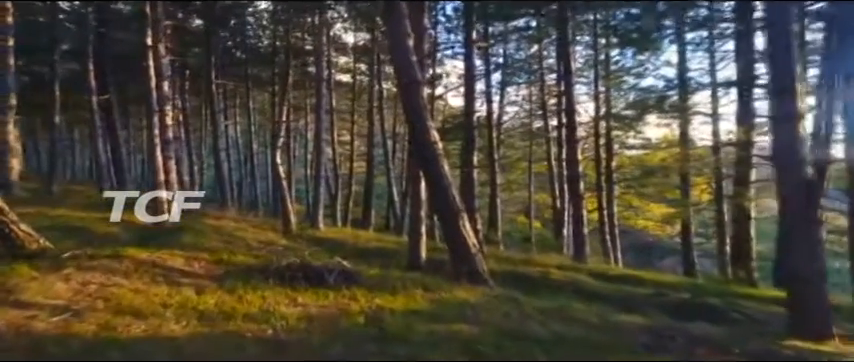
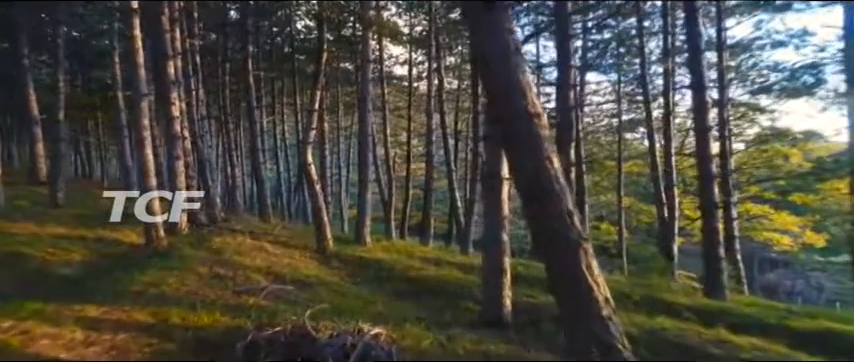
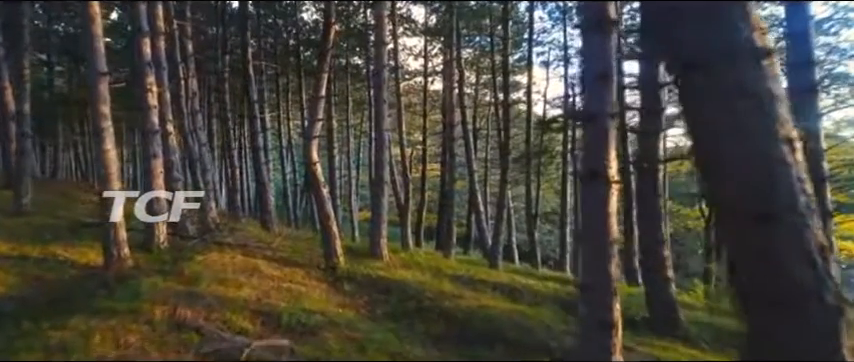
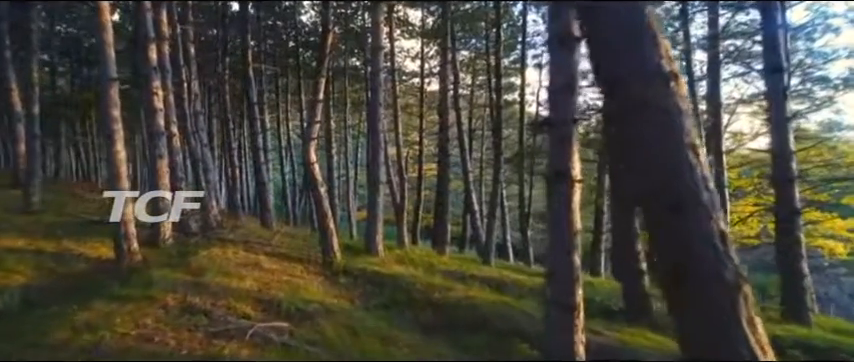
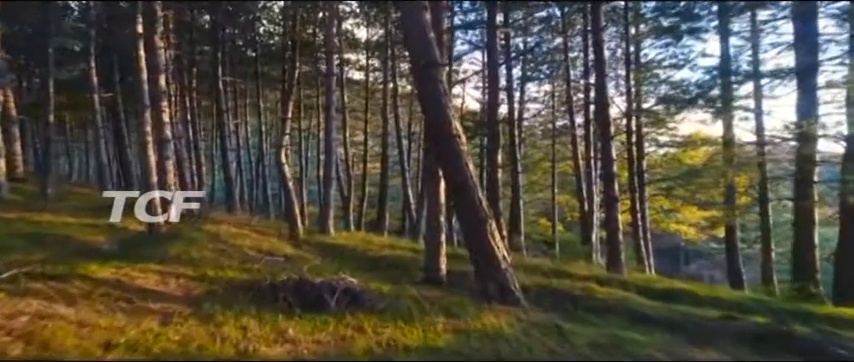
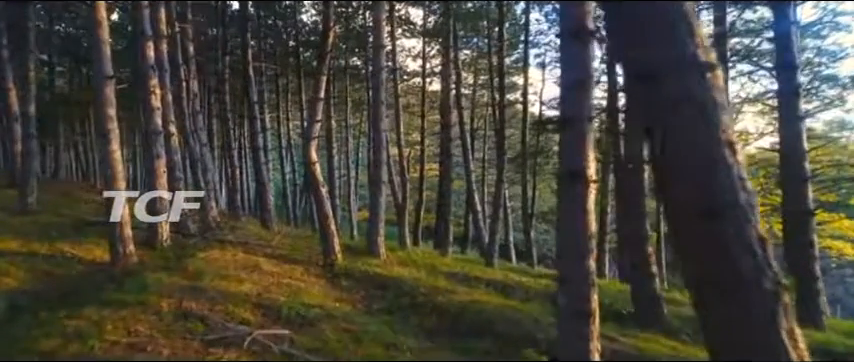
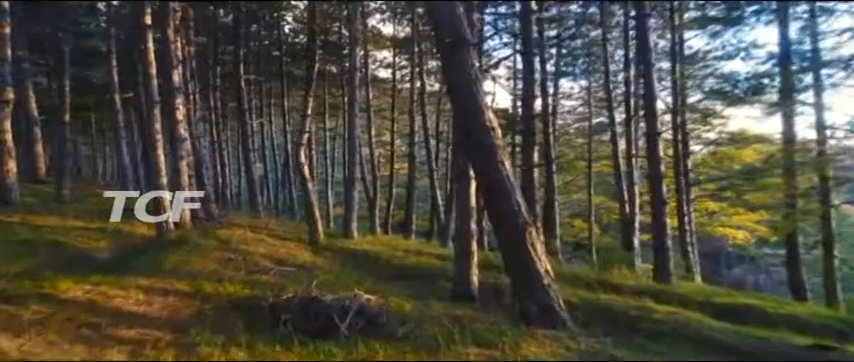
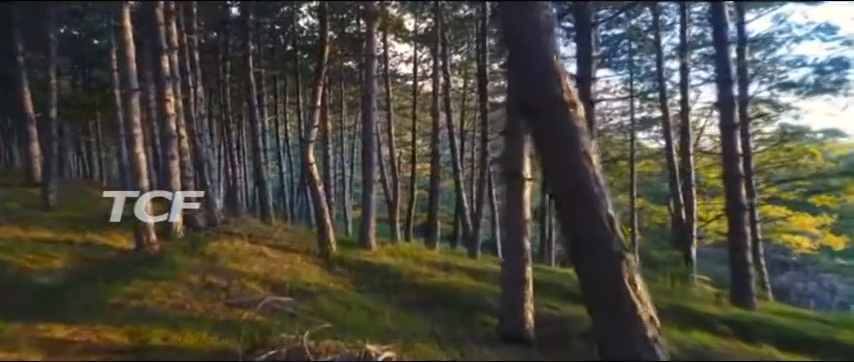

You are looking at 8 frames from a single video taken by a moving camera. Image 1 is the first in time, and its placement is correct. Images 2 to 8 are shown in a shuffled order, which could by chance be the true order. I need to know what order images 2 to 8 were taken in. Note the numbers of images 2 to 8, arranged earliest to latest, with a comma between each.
5, 7, 2, 8, 4, 6, 3
